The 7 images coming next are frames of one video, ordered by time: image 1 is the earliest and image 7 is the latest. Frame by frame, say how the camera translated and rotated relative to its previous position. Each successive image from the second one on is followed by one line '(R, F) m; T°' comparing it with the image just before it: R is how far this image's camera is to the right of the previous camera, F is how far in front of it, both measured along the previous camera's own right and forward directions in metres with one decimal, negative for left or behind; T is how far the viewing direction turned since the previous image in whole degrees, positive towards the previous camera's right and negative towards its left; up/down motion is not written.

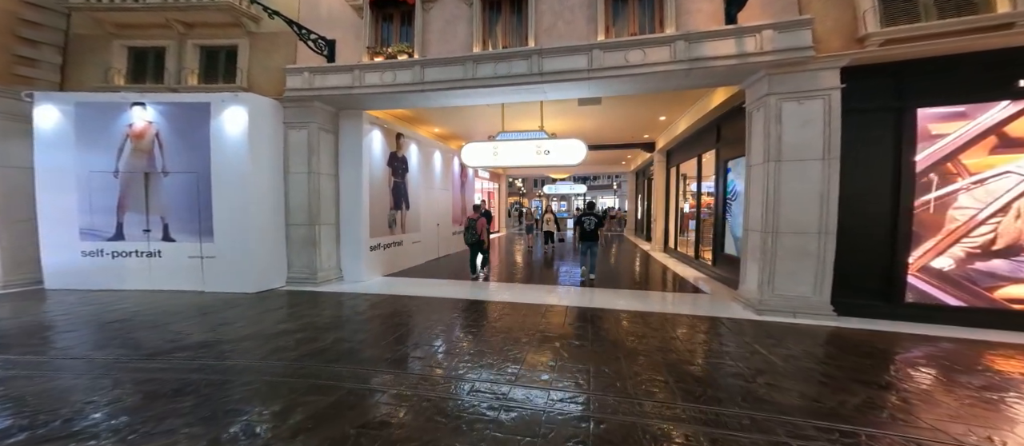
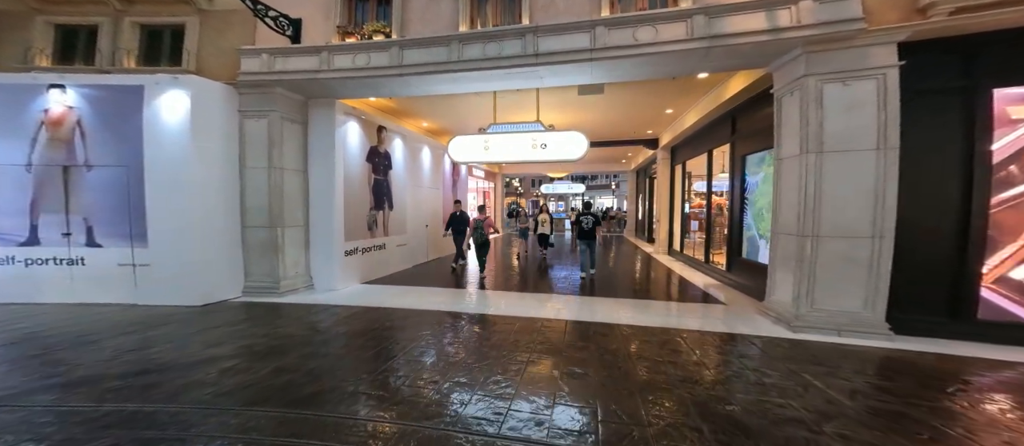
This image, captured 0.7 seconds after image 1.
(+0.1, +0.7) m; 0°
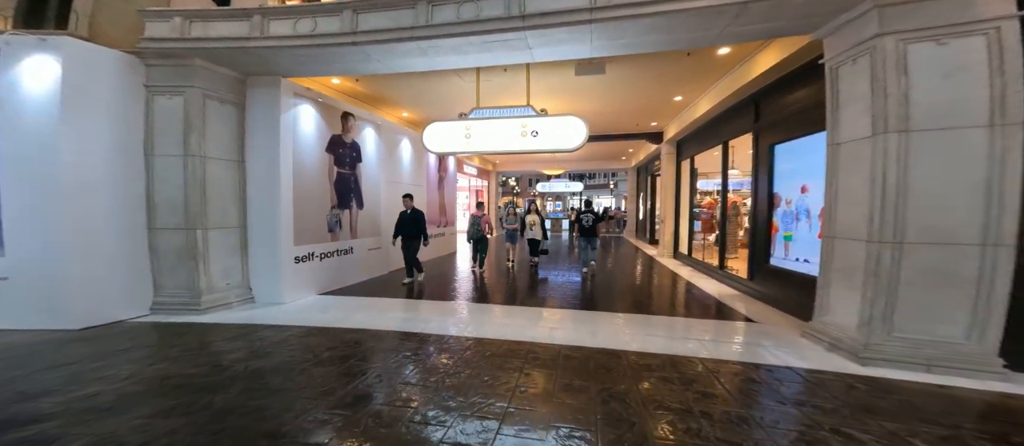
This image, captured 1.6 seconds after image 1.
(+0.2, +0.9) m; 0°
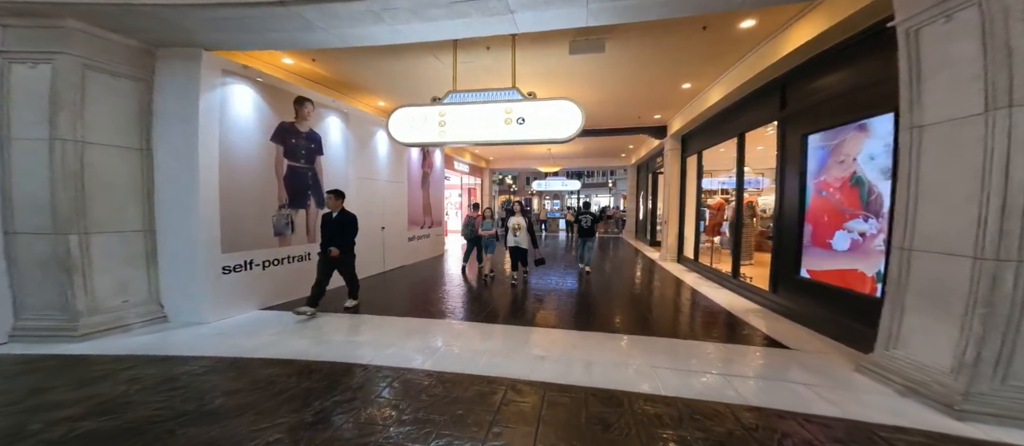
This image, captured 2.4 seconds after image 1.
(+0.2, +0.8) m; 0°
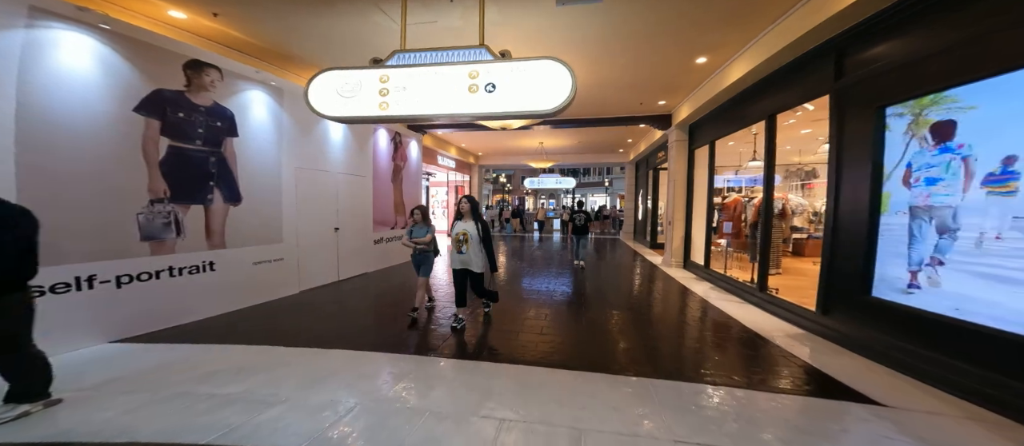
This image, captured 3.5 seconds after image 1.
(+0.3, +1.2) m; +1°
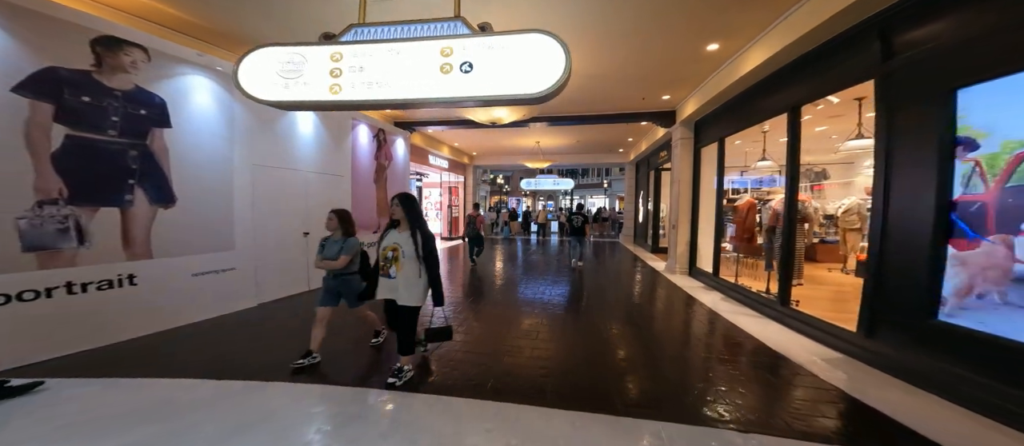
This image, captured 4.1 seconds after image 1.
(+0.2, +0.6) m; 0°
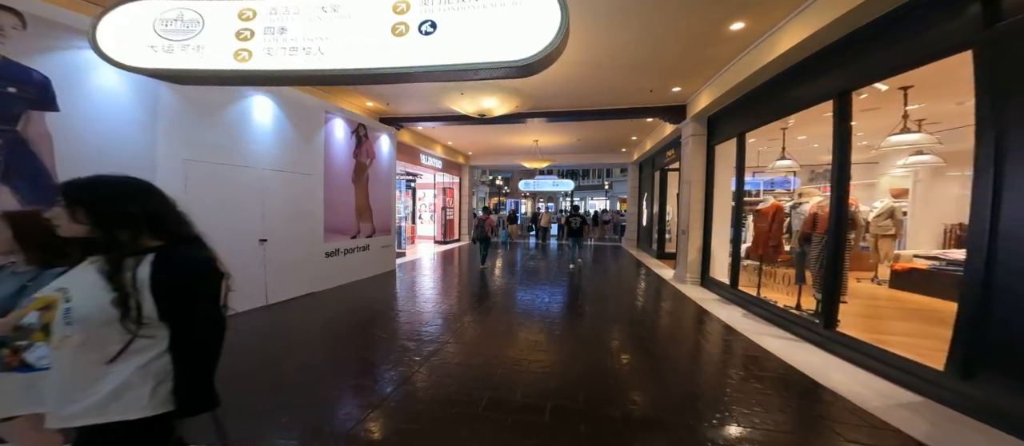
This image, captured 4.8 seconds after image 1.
(+0.2, +0.8) m; 0°
